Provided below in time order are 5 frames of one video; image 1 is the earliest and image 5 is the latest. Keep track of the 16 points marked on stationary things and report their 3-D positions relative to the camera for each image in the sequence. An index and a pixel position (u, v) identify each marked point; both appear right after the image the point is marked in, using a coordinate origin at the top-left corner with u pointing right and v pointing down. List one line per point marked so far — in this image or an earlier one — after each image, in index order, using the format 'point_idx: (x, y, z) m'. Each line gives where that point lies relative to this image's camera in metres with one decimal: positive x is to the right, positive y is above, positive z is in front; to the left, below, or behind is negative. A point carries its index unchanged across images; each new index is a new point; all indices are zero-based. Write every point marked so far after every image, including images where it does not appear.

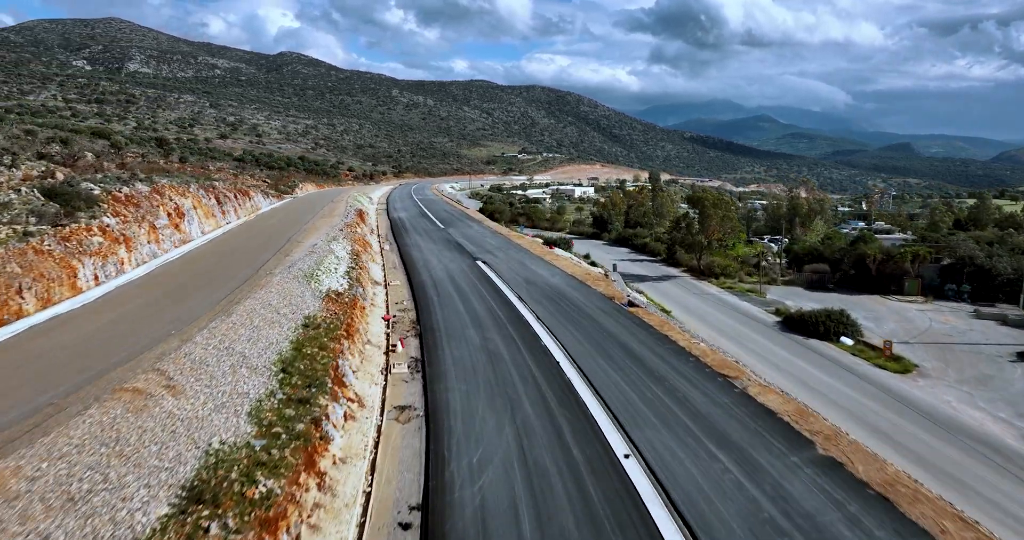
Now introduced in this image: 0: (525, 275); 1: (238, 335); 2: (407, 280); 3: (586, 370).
0: (+0.3, -0.1, +16.7) m
1: (-3.3, -0.8, +8.3) m
2: (-2.5, -0.2, +16.5) m
3: (+1.0, -1.4, +9.6) m
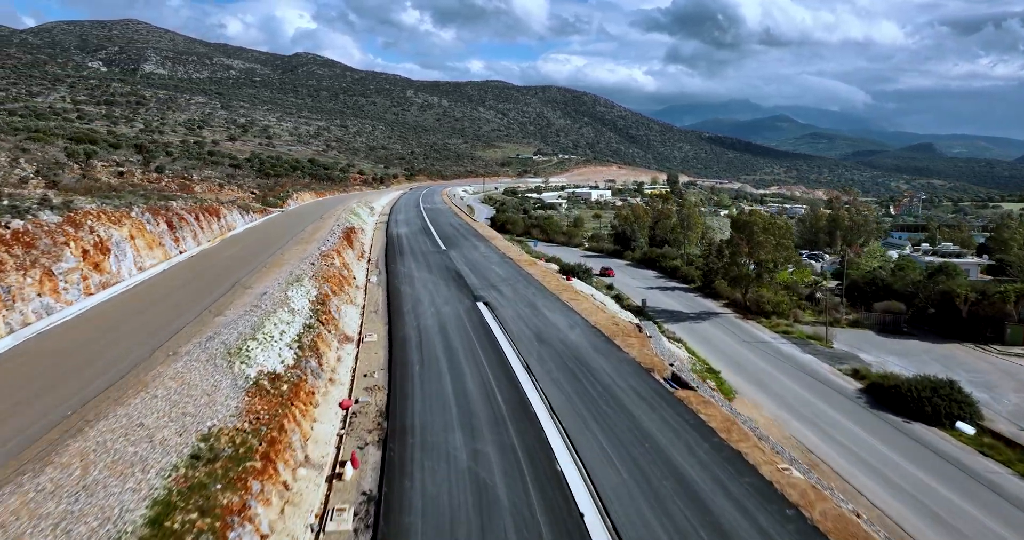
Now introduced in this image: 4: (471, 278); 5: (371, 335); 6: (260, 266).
0: (+0.5, -1.1, +13.3) m
1: (-3.3, -1.7, +5.0) m
2: (-2.4, -1.2, +13.1) m
3: (+1.0, -2.3, +6.1) m
4: (-1.1, -0.2, +18.3) m
5: (-2.6, -1.2, +12.9) m
6: (-5.2, +0.1, +14.6) m
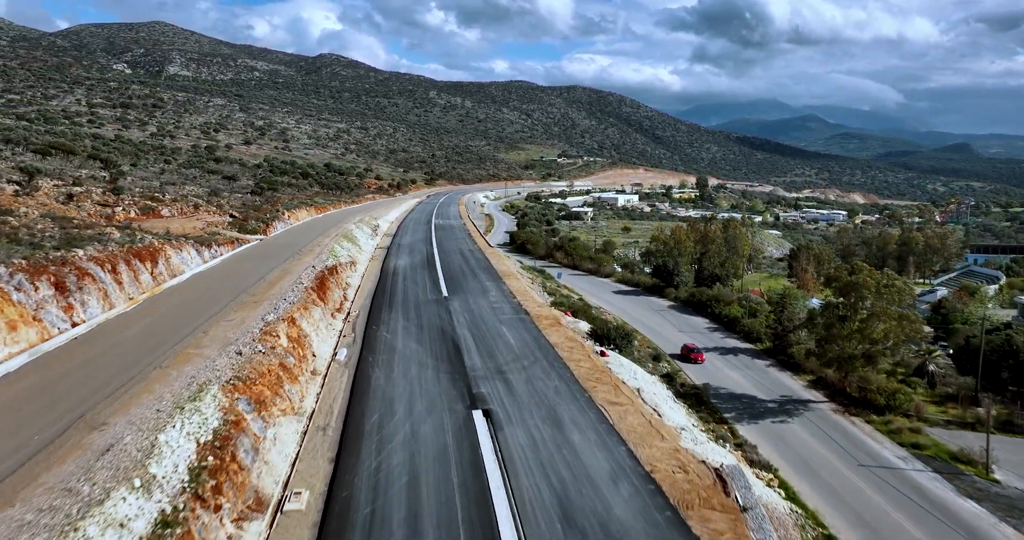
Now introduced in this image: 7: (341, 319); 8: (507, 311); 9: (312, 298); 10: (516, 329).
0: (+0.6, -2.5, +8.5) m
1: (-3.5, -3.1, +0.4) m
2: (-2.2, -2.6, +8.5) m
3: (+0.9, -3.7, +1.4) m
4: (-0.8, -1.6, +13.6) m
5: (-2.5, -2.6, +8.2) m
6: (-5.0, -1.3, +10.1) m
7: (-4.0, -1.1, +16.4) m
8: (-0.1, -1.0, +17.4) m
9: (-4.4, -0.6, +15.6) m
10: (+0.1, -1.3, +15.6) m
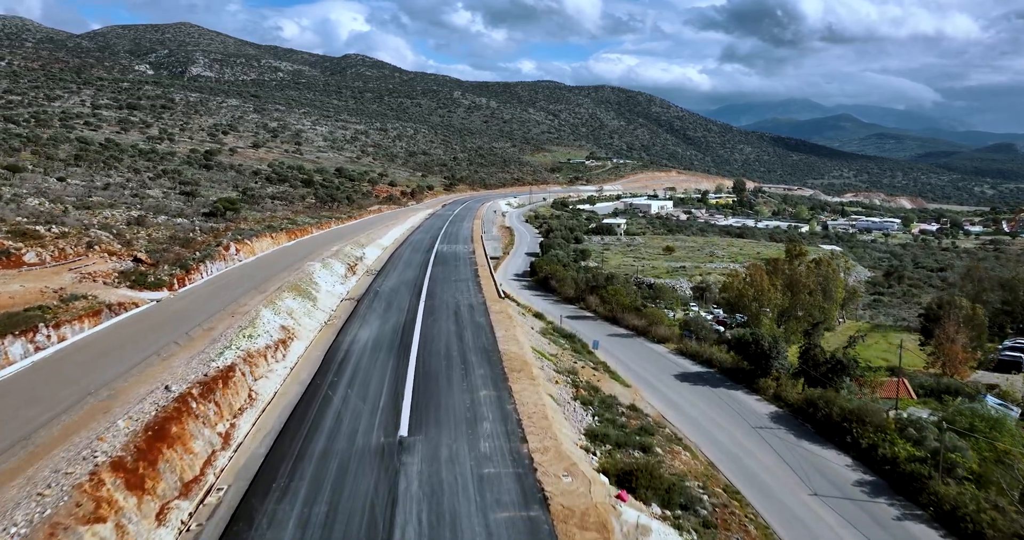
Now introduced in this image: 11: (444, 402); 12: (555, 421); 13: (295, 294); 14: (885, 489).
0: (+0.3, -4.3, +0.2) m
1: (-4.1, -4.9, -7.8) m
2: (-2.5, -4.4, +0.3) m
3: (+0.3, -5.5, -6.9) m
4: (-0.9, -3.5, +5.4) m
5: (-2.8, -4.4, 0.0) m
6: (-5.3, -3.1, +2.0) m
7: (-4.0, -3.0, +8.3) m
8: (-0.1, -2.9, +9.1) m
9: (-4.4, -2.5, +7.5) m
10: (+0.1, -3.2, +7.3) m
11: (-1.2, -2.3, +12.6) m
12: (+0.7, -2.6, +12.1) m
13: (-6.0, -0.7, +19.6) m
14: (+6.3, -3.5, +11.9) m
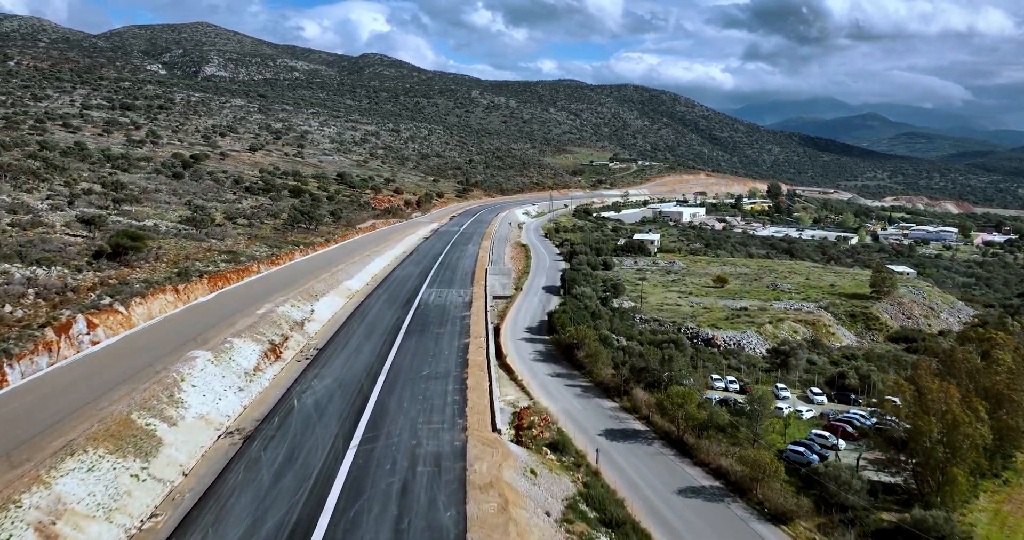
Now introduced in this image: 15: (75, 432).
0: (-0.3, -6.4, -9.1) m
1: (-4.9, -7.0, -17.0) m
2: (-3.1, -6.4, -9.0) m
3: (-0.5, -7.6, -16.3) m
4: (-1.3, -5.5, -4.0) m
5: (-3.4, -6.5, -9.2) m
6: (-5.8, -5.2, -7.2) m
7: (-4.3, -5.0, -1.0) m
8: (-0.4, -4.9, -0.2) m
9: (-4.8, -4.5, -1.8) m
10: (-0.3, -5.2, -2.1) m
11: (-1.4, -4.4, +3.3) m
12: (+0.5, -4.6, +2.7) m
13: (-6.0, -2.7, +10.5) m
14: (+6.0, -5.6, +2.4) m
15: (-6.7, -2.4, +11.0) m
